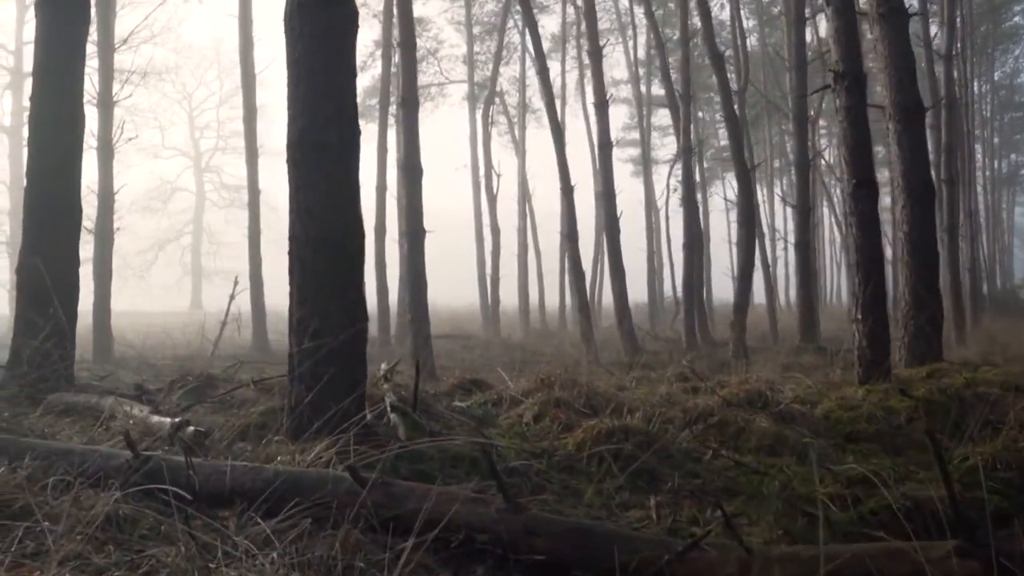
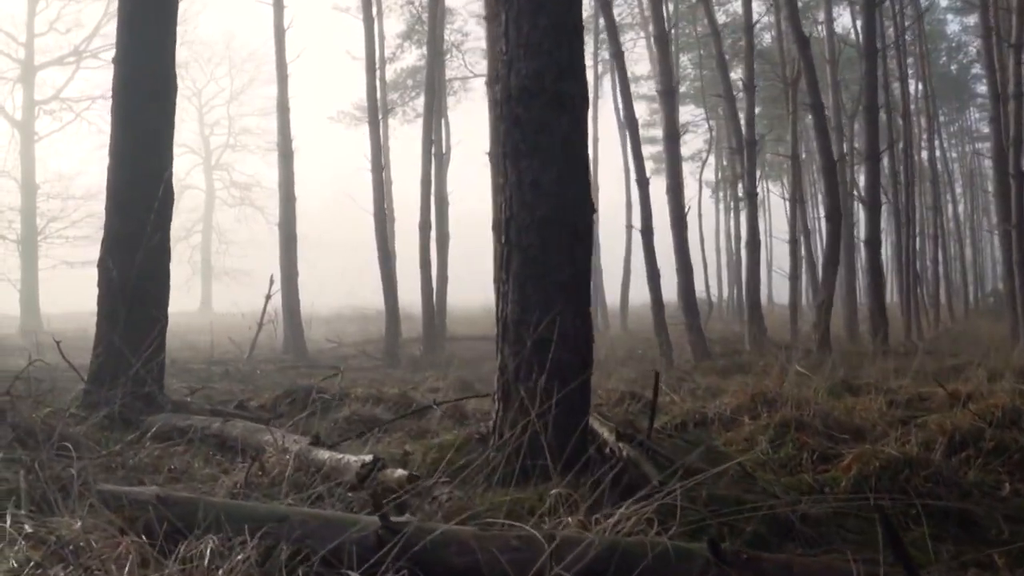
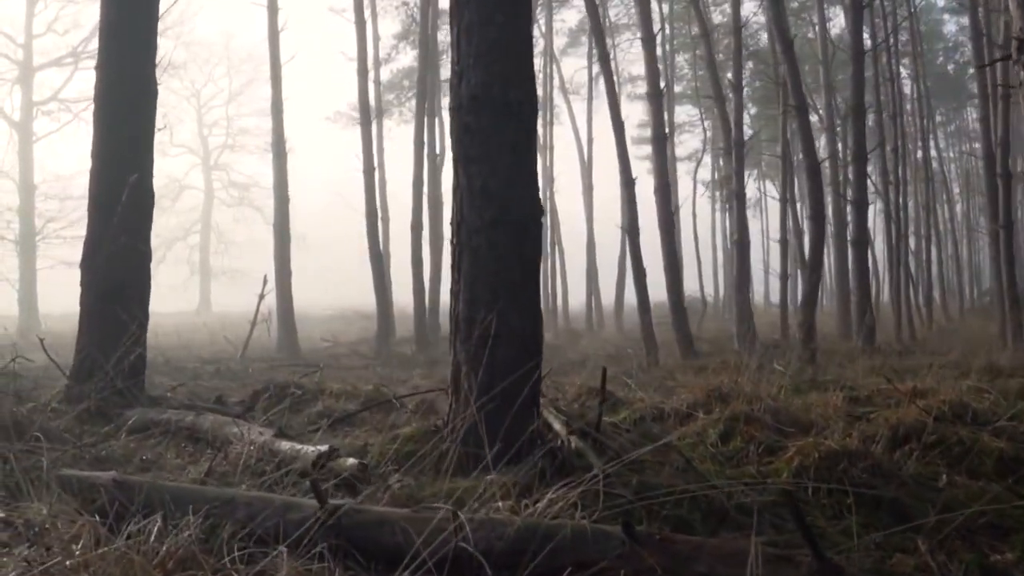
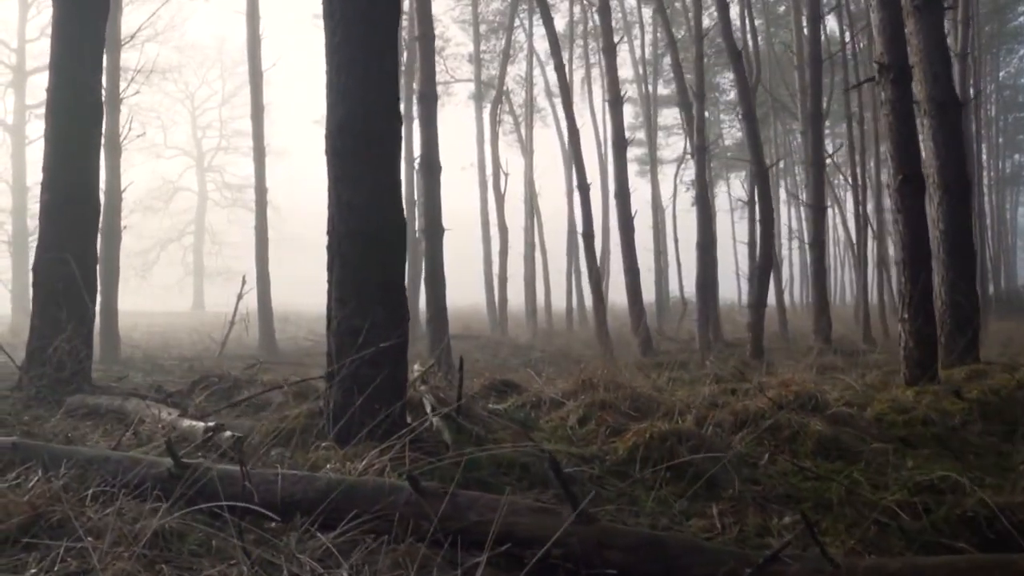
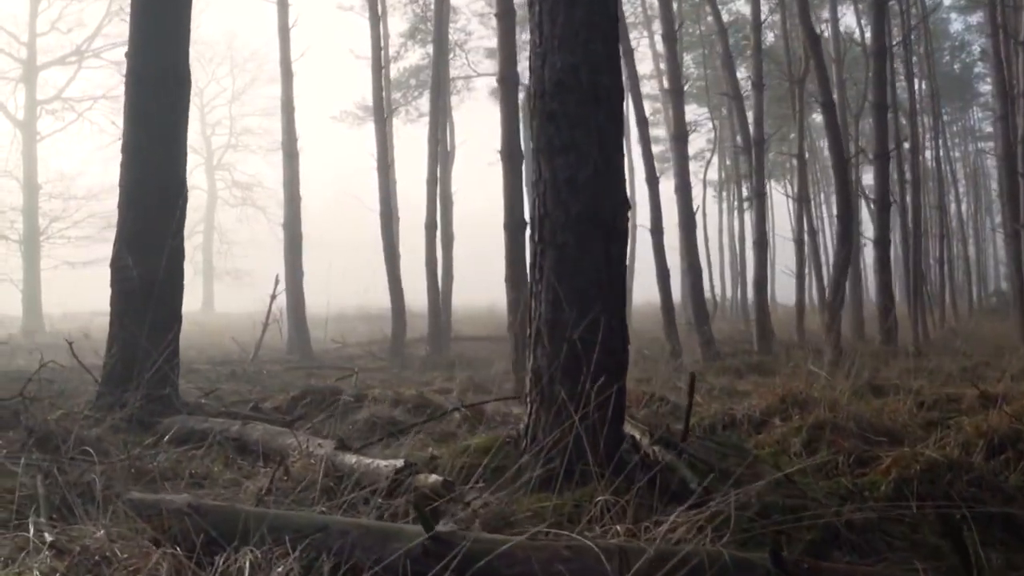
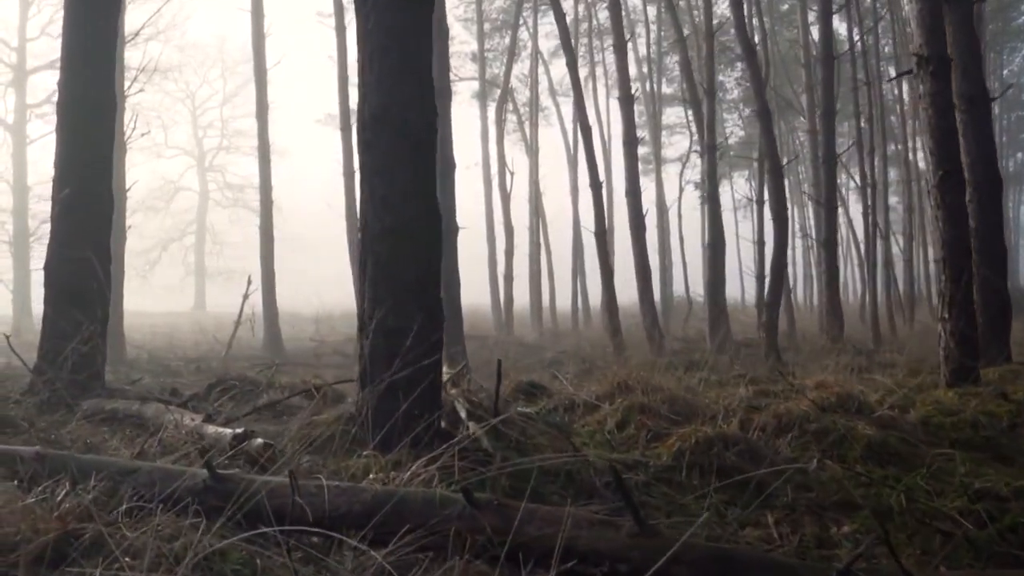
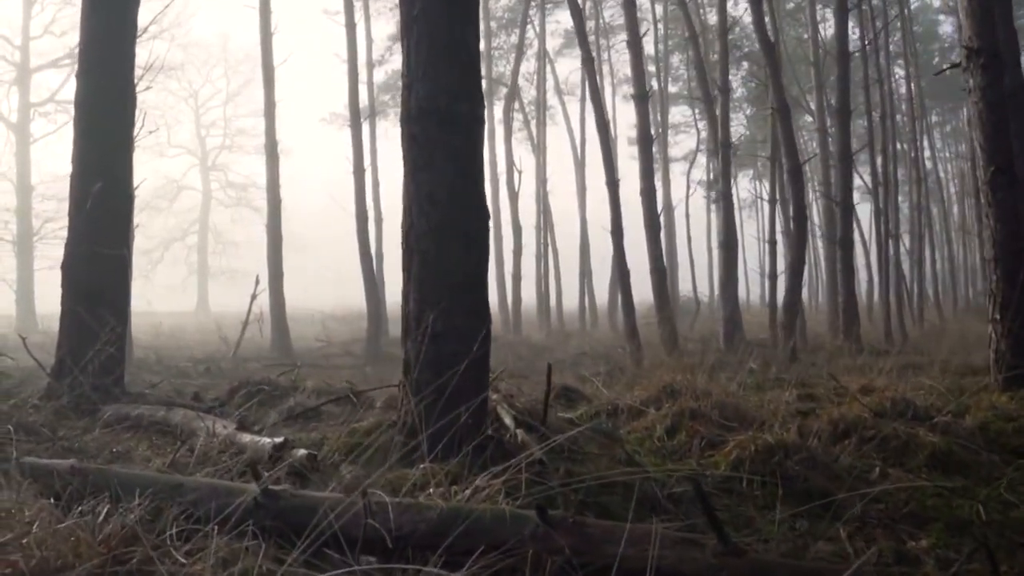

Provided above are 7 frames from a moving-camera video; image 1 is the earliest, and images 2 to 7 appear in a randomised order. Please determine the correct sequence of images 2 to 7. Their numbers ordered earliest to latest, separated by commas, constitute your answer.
4, 6, 7, 3, 2, 5
